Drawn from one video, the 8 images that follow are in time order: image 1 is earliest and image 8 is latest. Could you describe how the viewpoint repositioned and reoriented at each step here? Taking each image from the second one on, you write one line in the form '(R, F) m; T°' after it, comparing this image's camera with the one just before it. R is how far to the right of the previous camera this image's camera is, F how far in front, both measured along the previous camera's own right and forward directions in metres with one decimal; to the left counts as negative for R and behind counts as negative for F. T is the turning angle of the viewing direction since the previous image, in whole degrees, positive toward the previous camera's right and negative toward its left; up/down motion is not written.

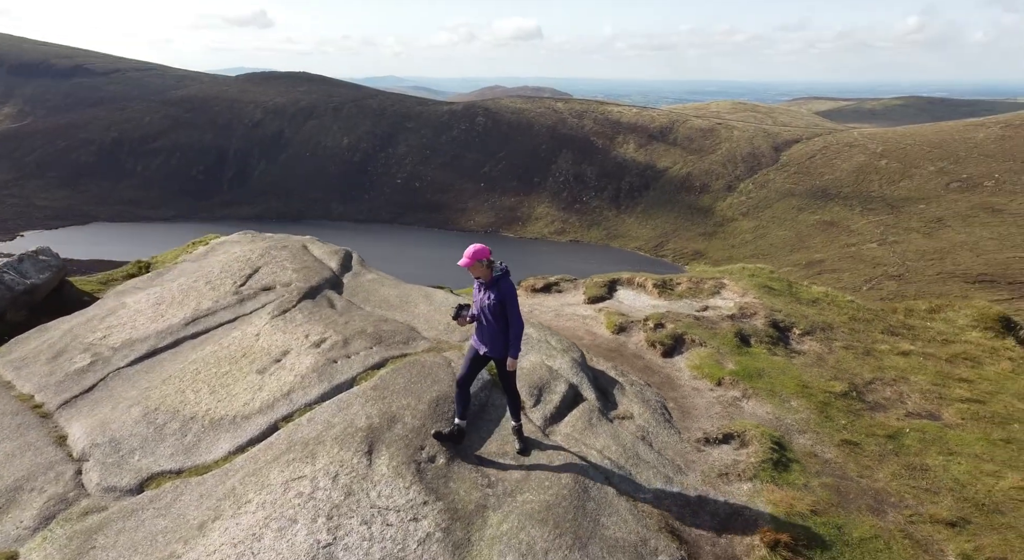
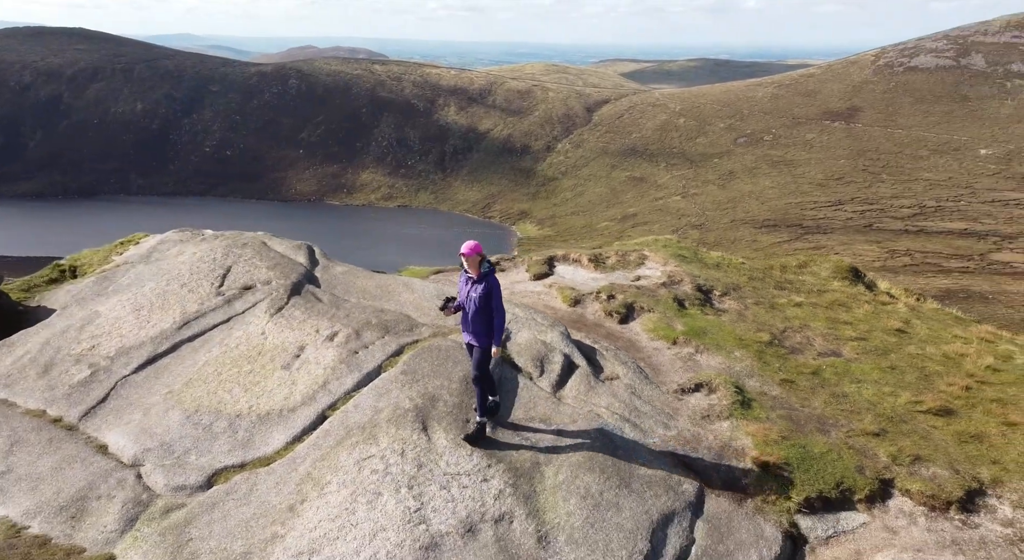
(-3.2, -1.6) m; +12°
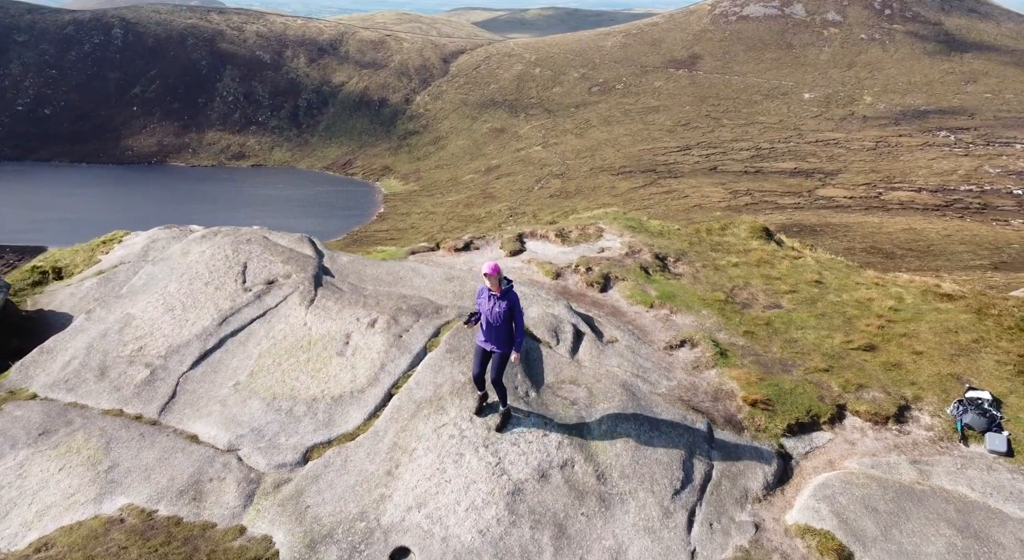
(-3.3, -2.1) m; +9°
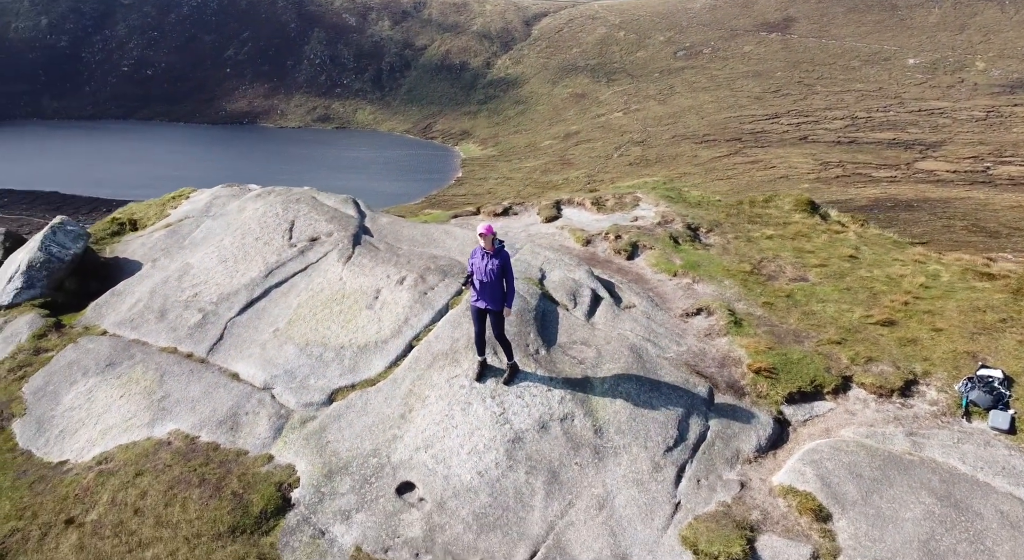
(+1.2, -0.8) m; -5°
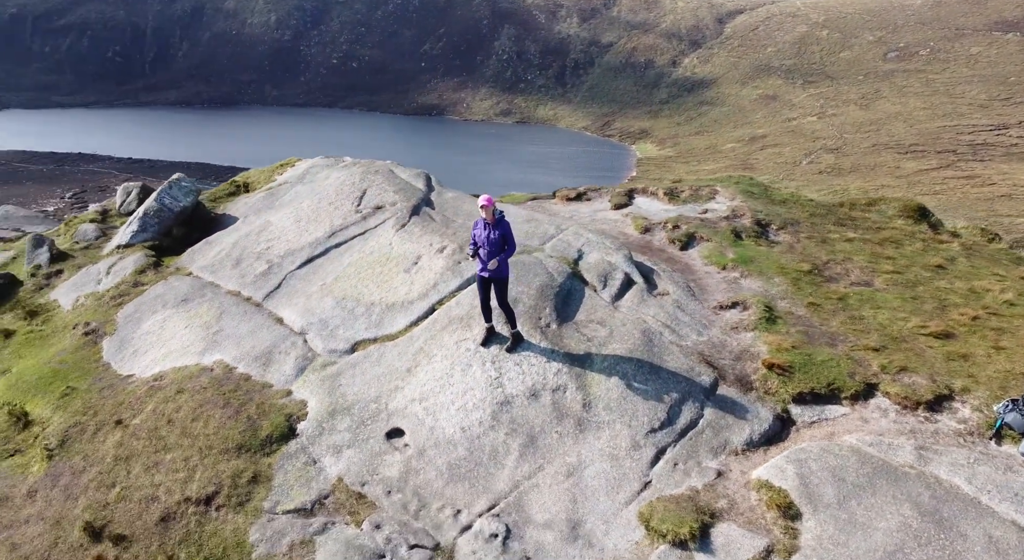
(+3.0, -0.2) m; -12°
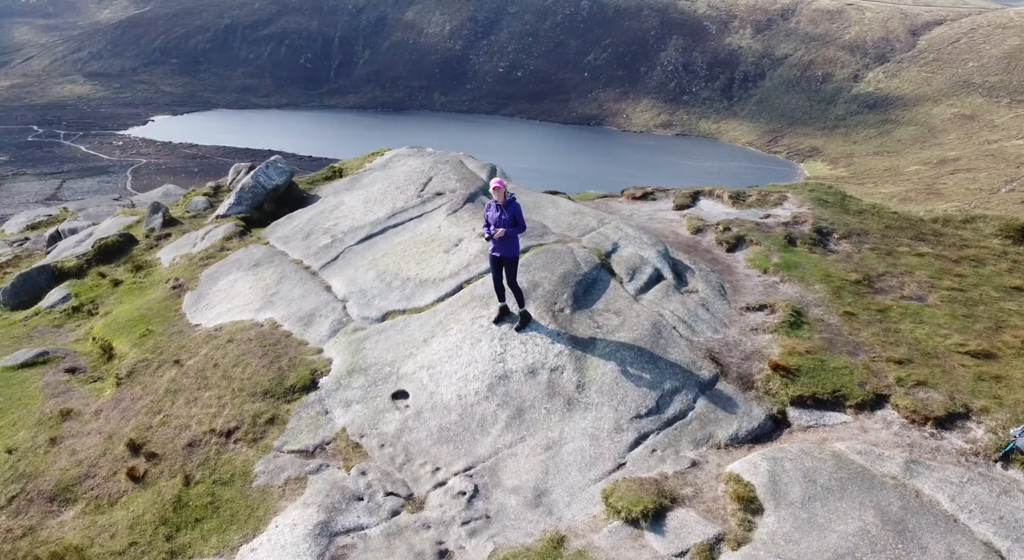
(+2.6, -0.5) m; -10°
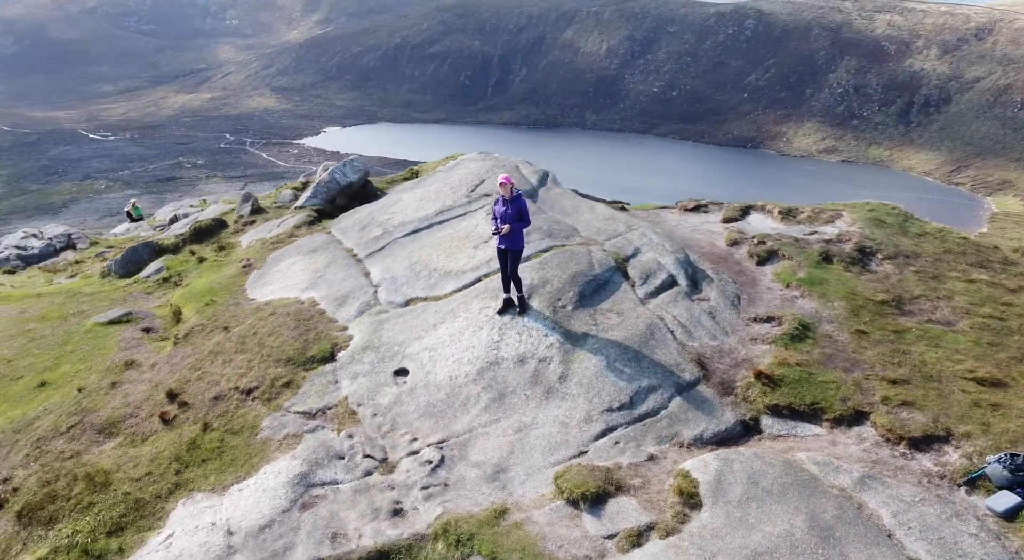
(+2.8, -0.7) m; -9°
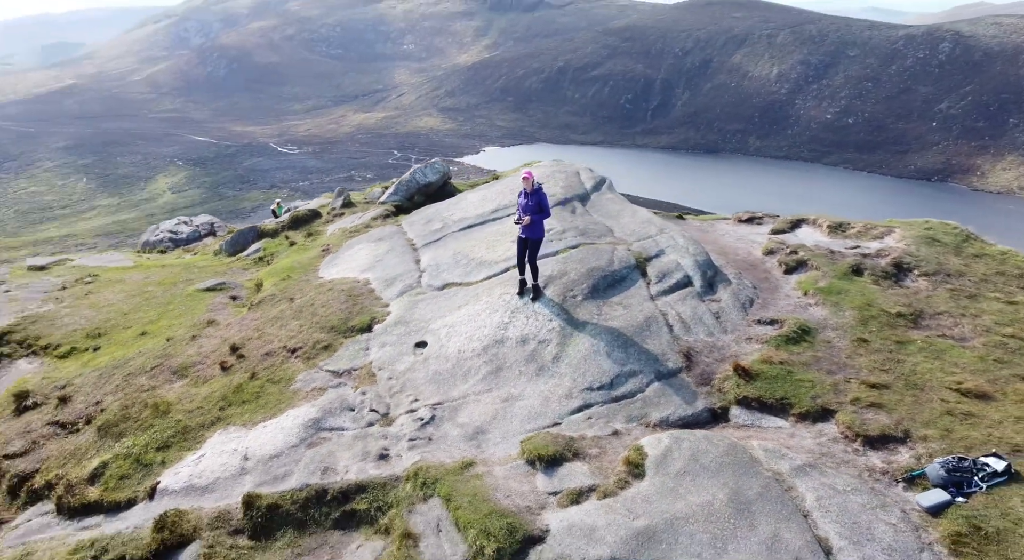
(+2.8, -1.3) m; -10°
